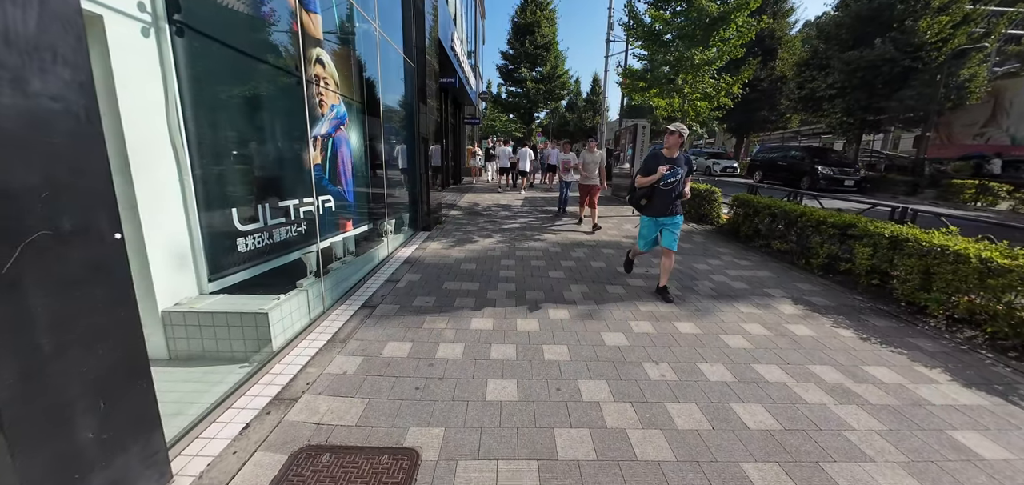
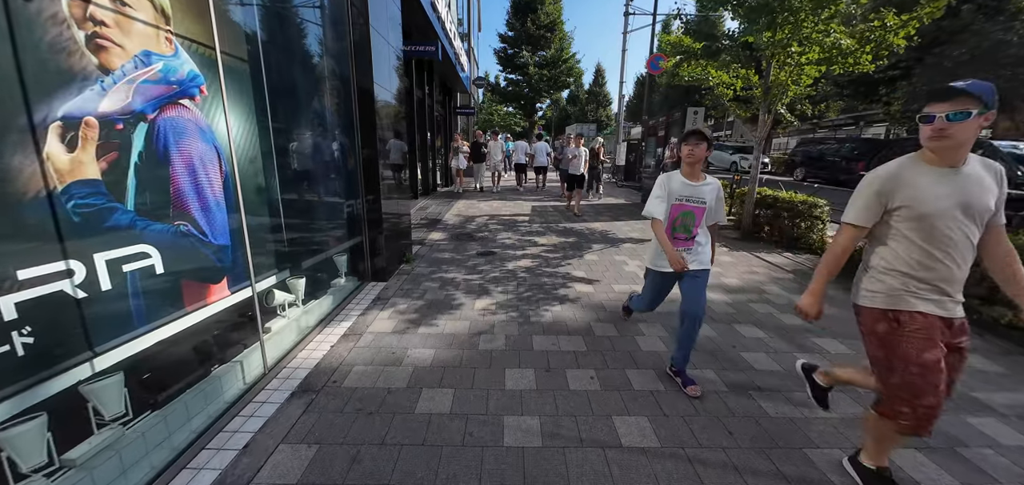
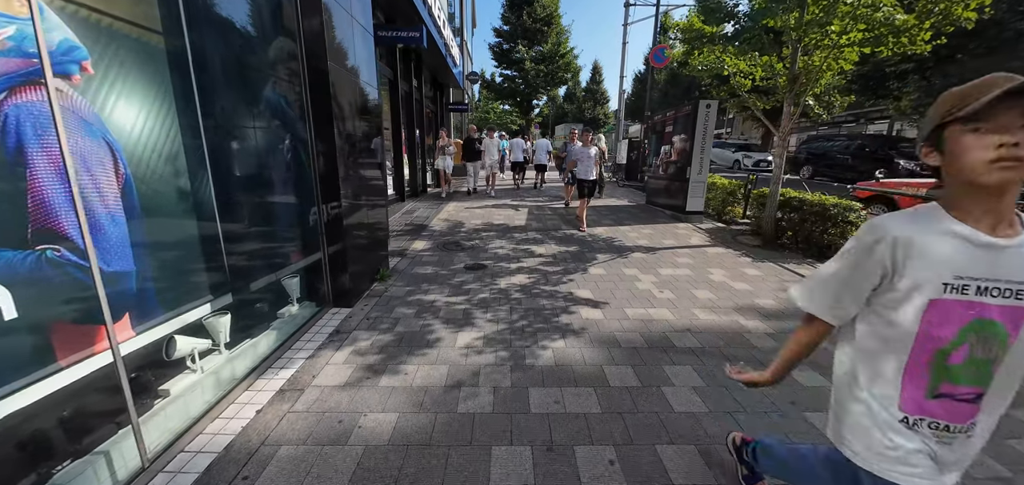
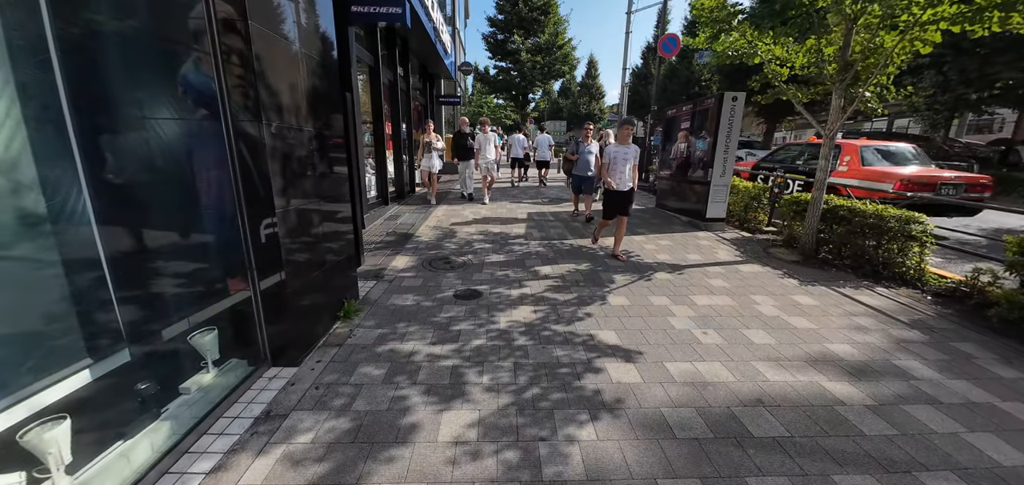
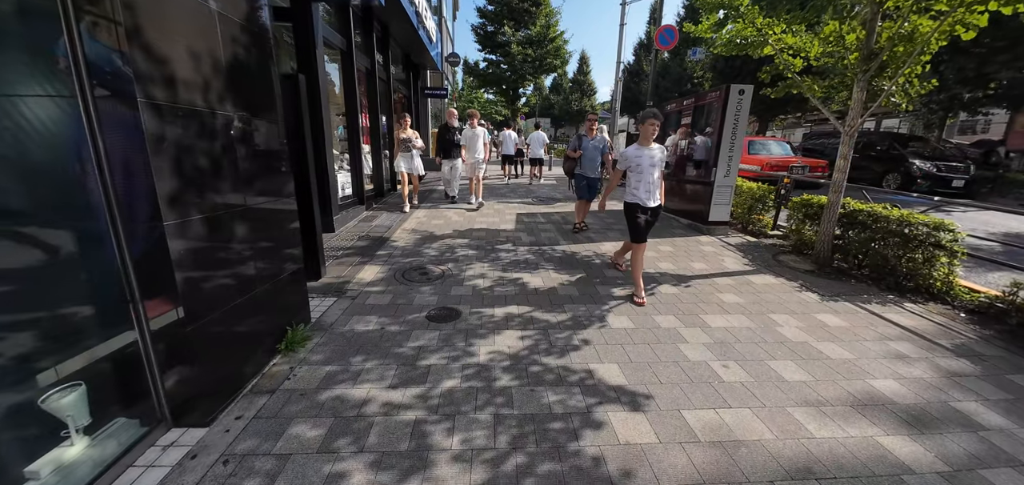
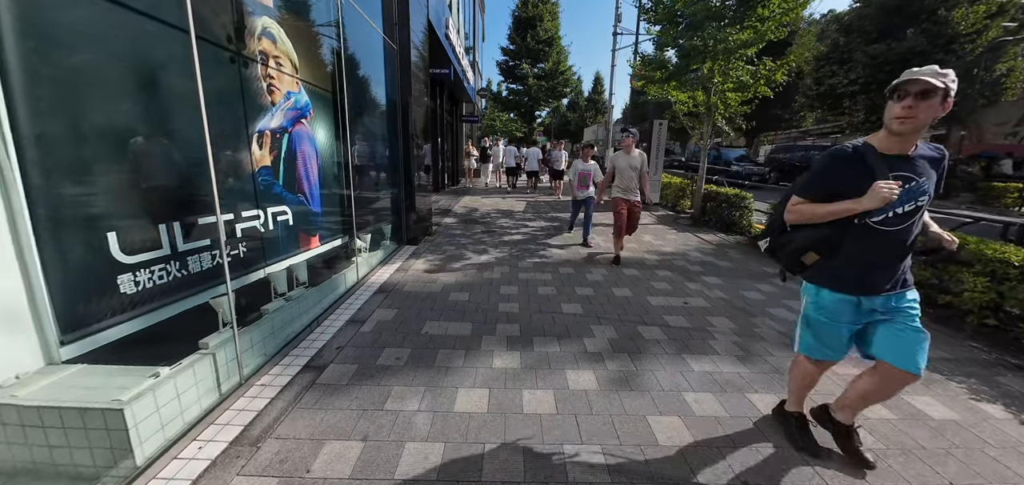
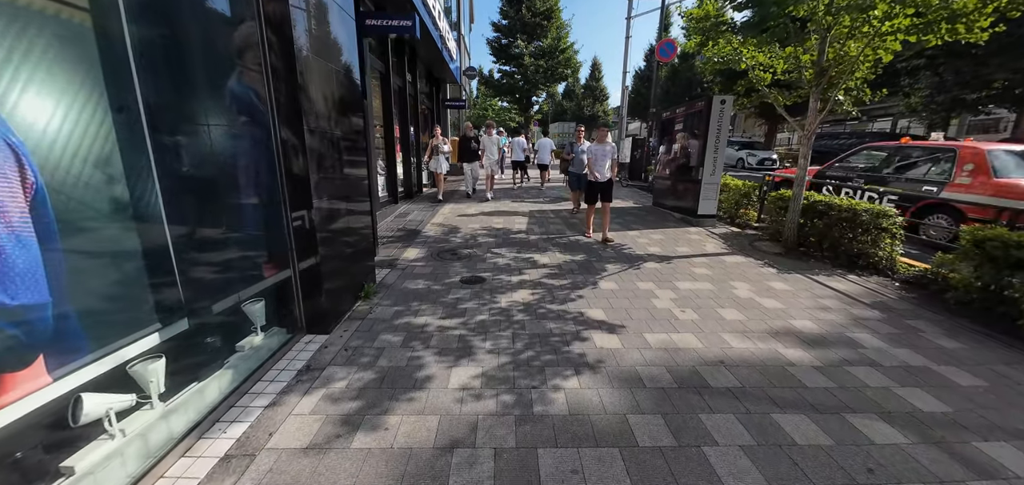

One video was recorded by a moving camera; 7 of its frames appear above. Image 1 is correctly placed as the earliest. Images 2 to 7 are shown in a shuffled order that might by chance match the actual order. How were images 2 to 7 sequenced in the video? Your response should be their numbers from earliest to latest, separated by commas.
6, 2, 3, 7, 4, 5
